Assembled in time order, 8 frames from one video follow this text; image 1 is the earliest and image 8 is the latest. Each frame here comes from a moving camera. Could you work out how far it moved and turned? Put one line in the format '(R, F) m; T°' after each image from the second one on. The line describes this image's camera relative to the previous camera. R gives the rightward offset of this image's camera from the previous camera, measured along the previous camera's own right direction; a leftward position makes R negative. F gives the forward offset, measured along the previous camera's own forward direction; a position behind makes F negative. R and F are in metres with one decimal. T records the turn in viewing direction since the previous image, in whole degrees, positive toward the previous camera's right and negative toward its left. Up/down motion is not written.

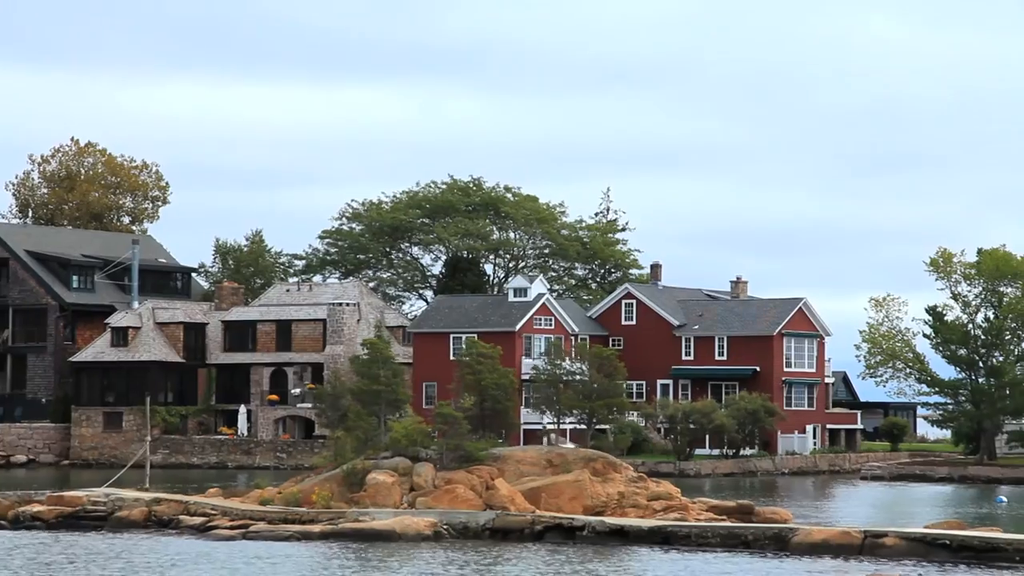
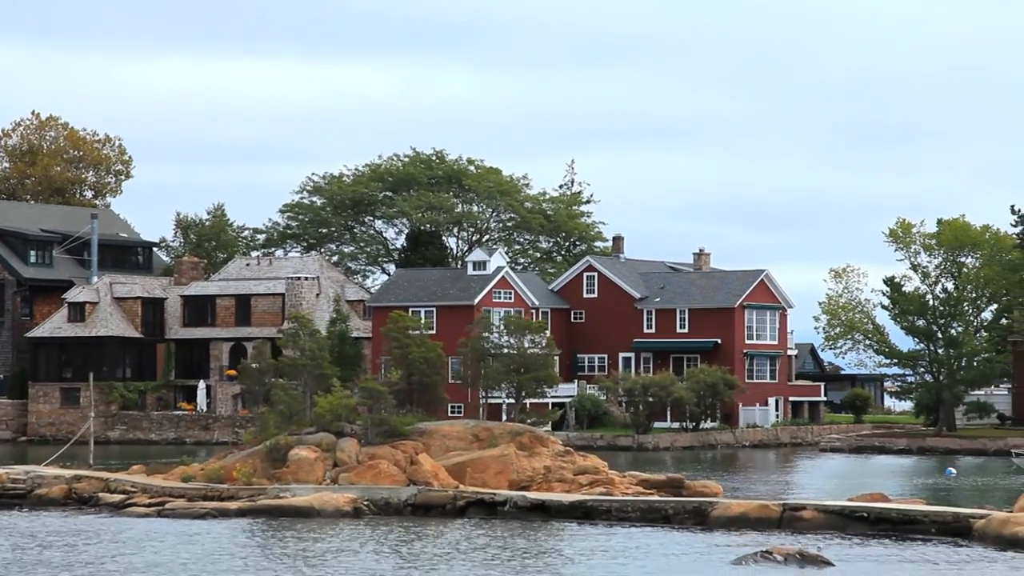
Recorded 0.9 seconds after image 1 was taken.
(+1.2, +0.4) m; +1°
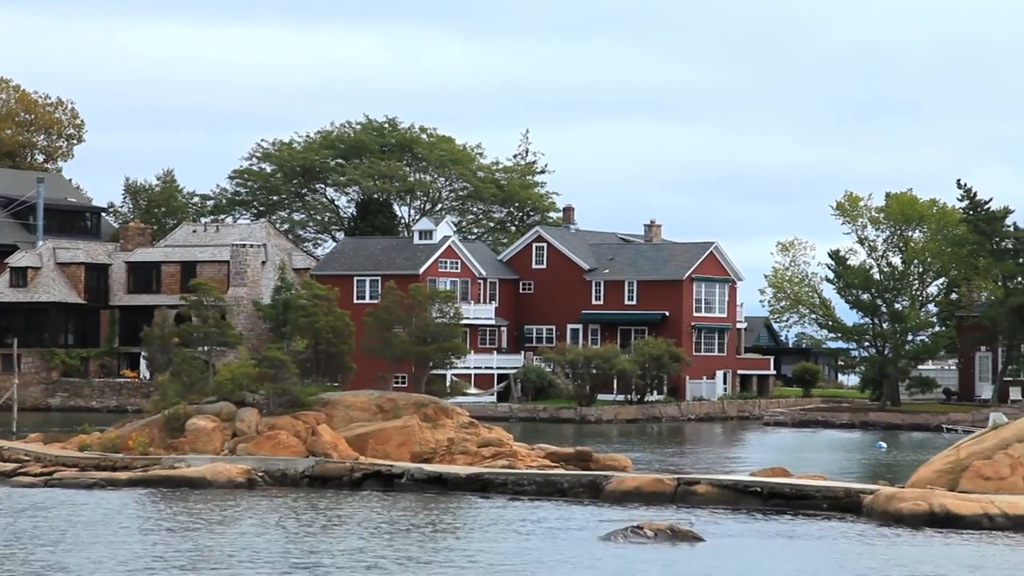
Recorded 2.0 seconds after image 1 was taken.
(+1.4, +0.5) m; +1°
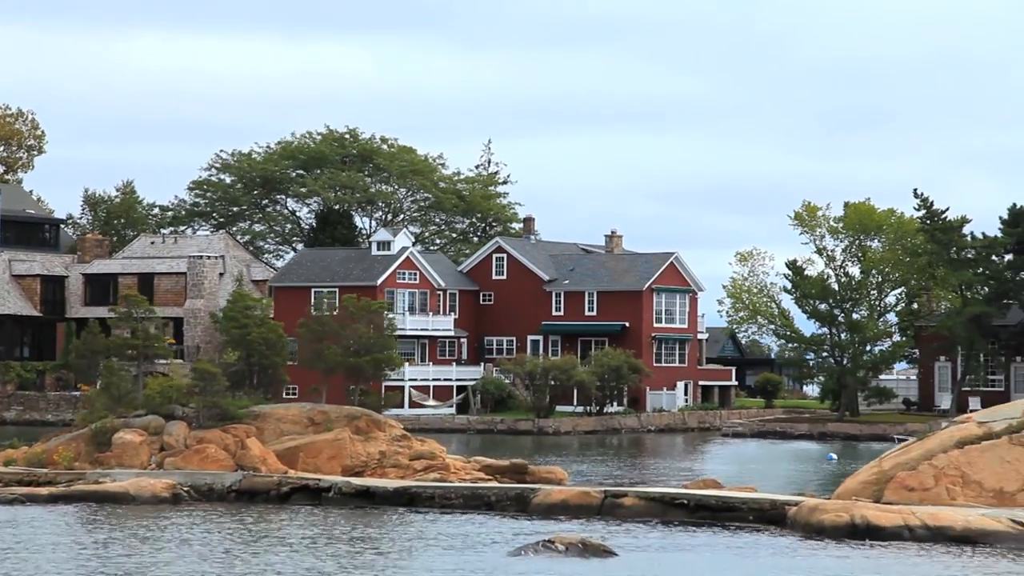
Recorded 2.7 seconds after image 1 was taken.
(+0.9, +0.3) m; +1°
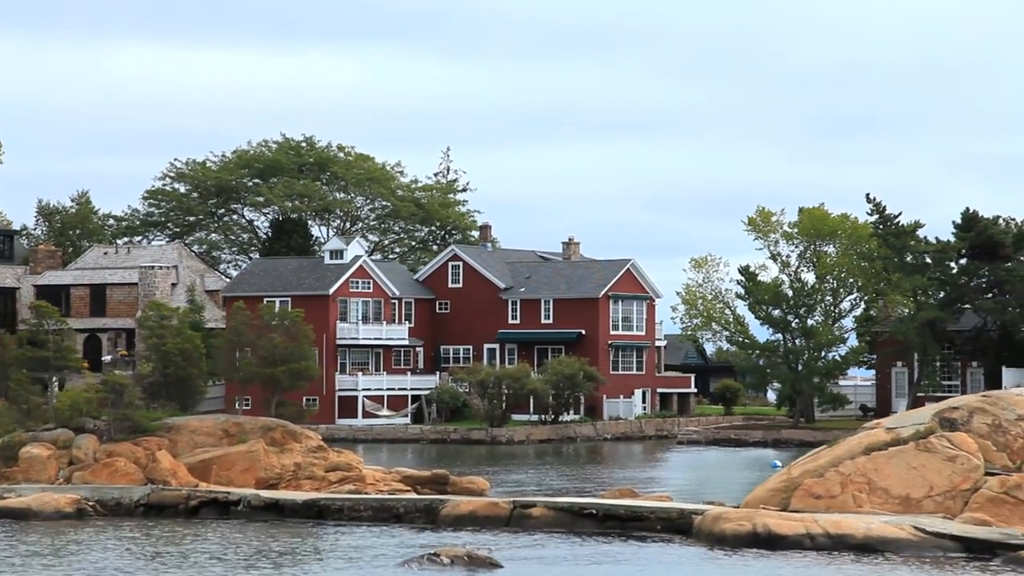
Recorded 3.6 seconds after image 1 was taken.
(+1.3, +0.4) m; +1°
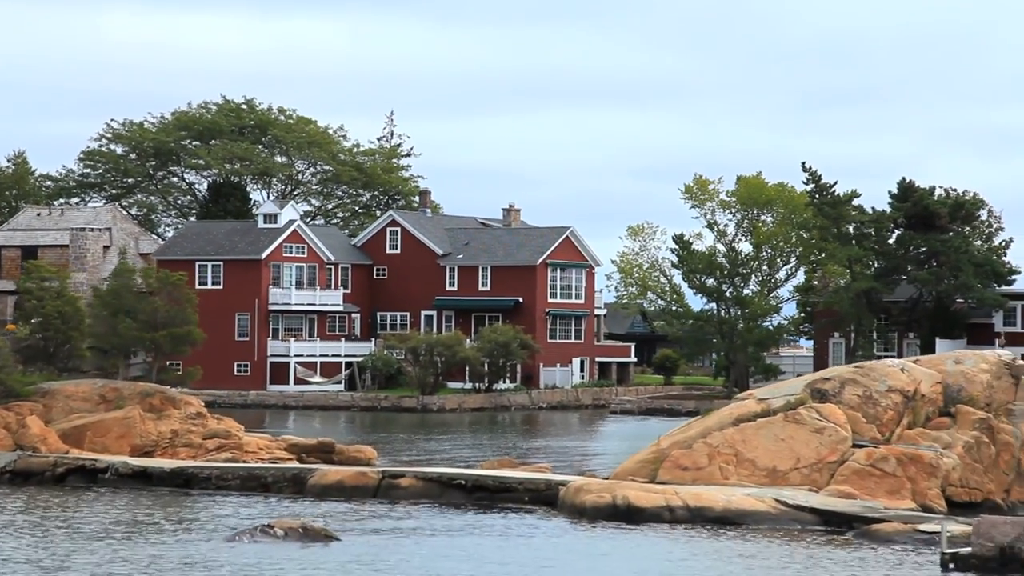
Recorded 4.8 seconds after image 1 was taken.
(+1.7, +0.6) m; +1°
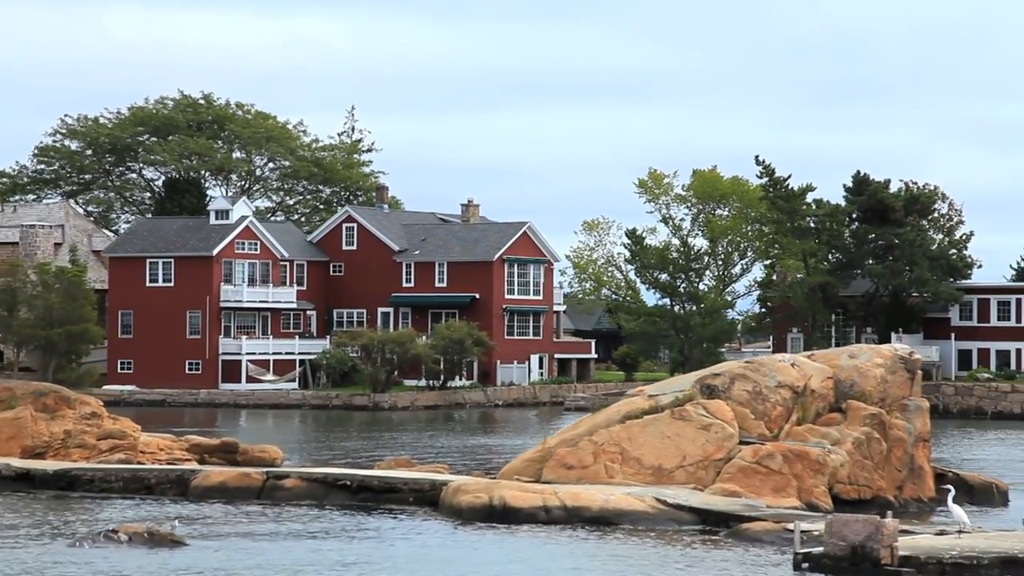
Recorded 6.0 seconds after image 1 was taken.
(+1.7, +0.7) m; 0°
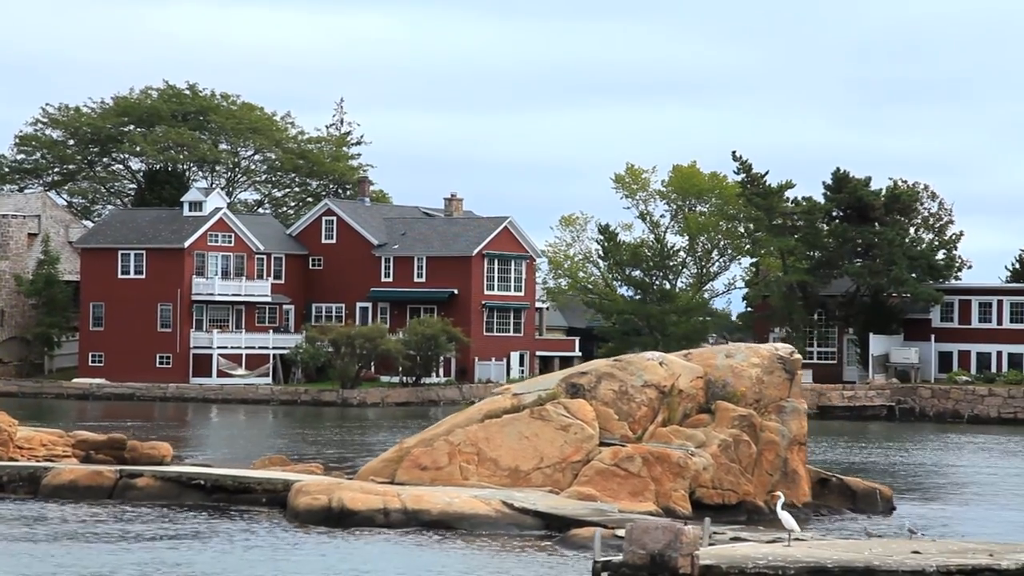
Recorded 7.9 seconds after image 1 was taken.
(+2.5, +1.1) m; -1°
